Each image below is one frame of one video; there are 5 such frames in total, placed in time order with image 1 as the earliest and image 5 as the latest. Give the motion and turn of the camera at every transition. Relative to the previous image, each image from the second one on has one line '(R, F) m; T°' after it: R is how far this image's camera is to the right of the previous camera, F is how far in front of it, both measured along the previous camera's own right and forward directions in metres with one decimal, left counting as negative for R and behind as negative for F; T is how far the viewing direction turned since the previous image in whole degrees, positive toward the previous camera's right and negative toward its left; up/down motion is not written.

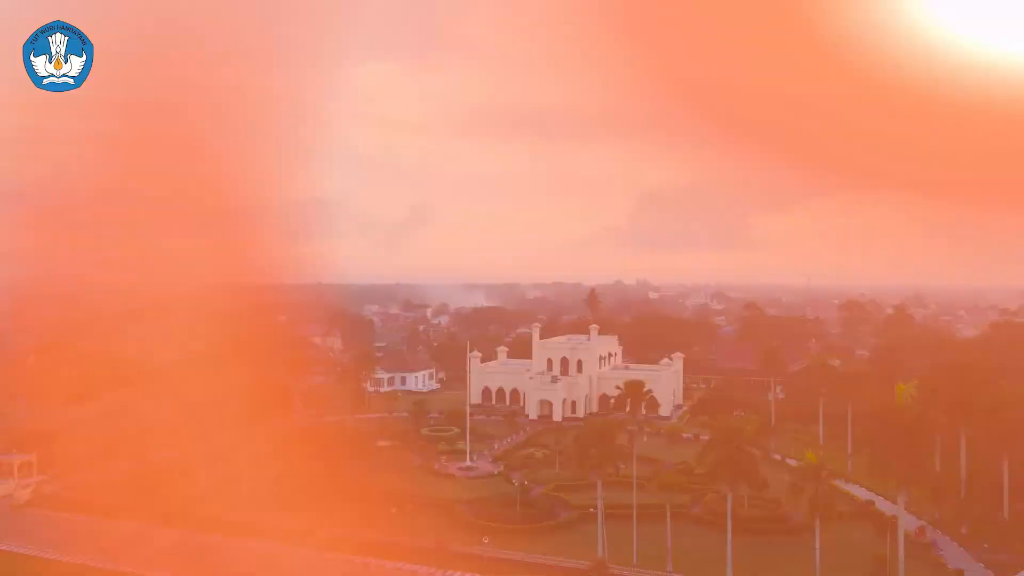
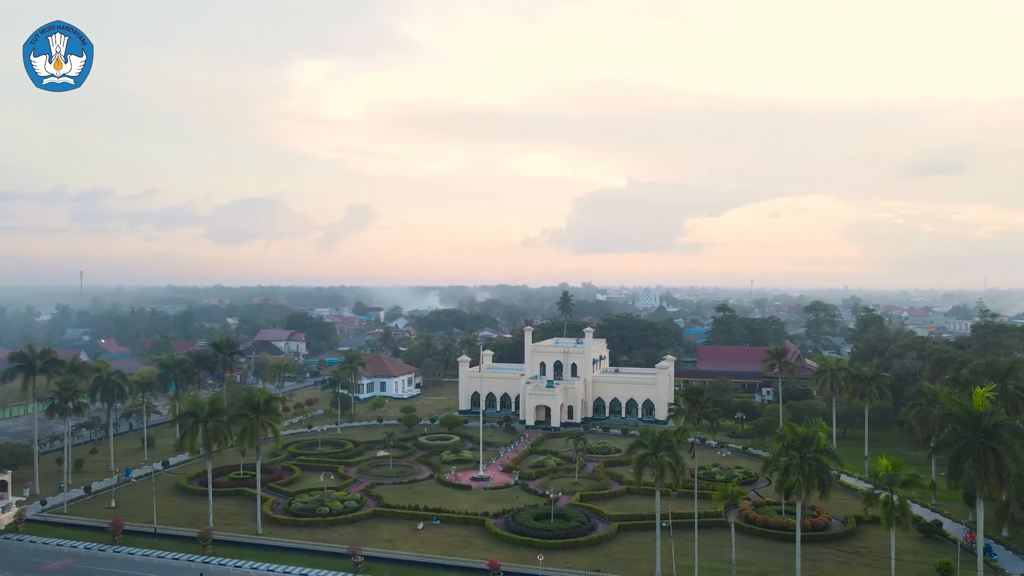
(-4.7, +2.0) m; +4°
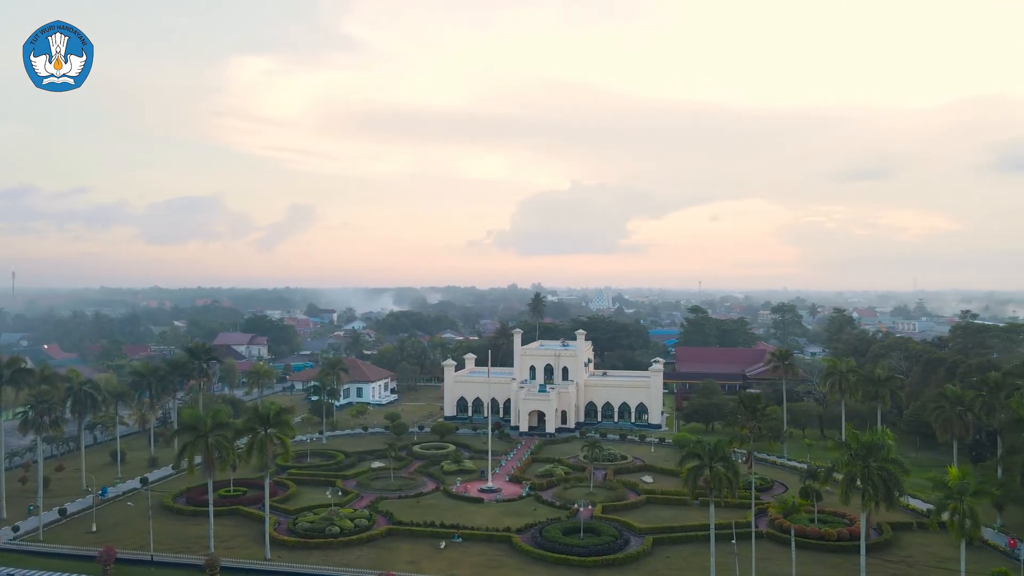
(-4.0, +2.3) m; +4°
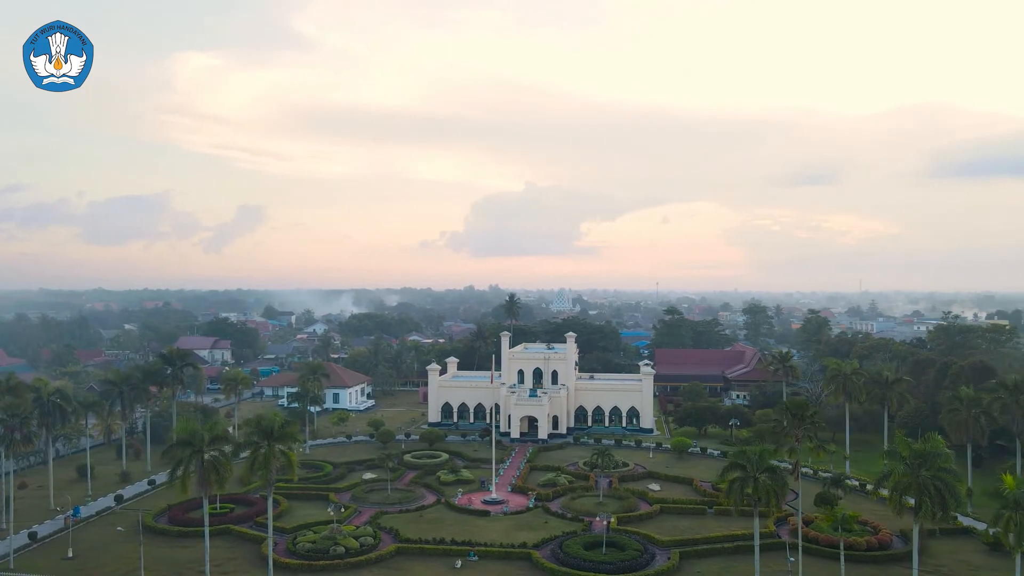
(-3.0, +2.1) m; +3°
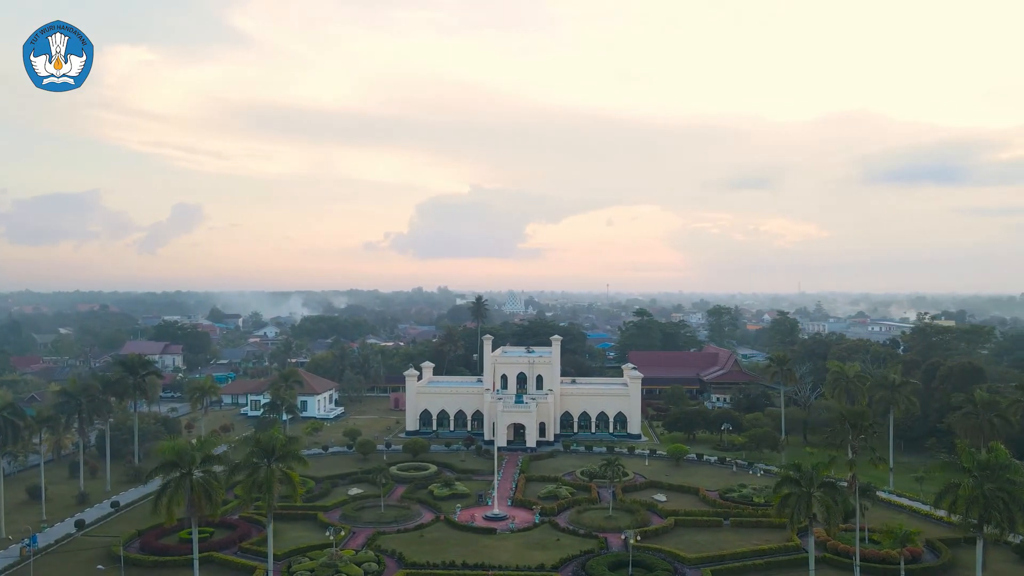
(-3.3, +2.7) m; +4°
